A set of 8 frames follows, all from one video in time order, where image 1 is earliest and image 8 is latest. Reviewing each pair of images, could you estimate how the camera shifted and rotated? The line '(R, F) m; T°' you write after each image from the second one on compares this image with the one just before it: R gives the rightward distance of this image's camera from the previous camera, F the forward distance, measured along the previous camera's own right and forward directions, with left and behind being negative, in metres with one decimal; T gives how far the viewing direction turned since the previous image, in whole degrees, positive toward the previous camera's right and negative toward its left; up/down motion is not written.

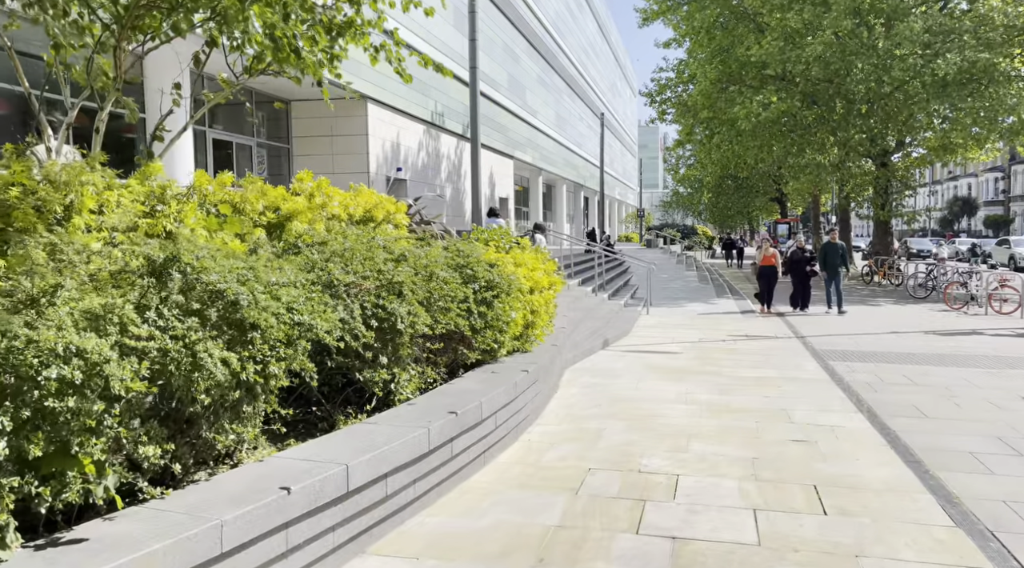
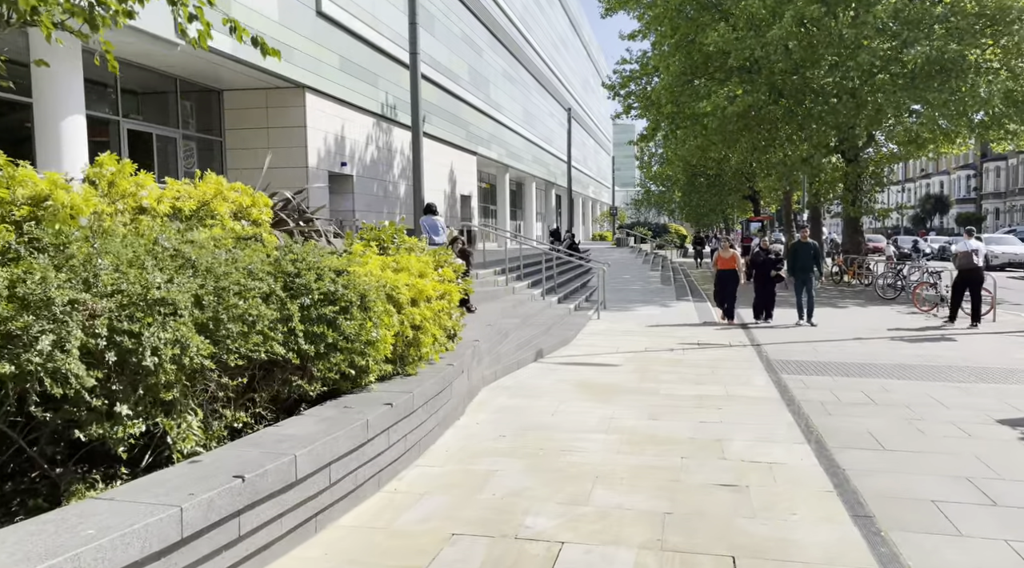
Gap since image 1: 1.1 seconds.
(+0.7, +1.1) m; +1°
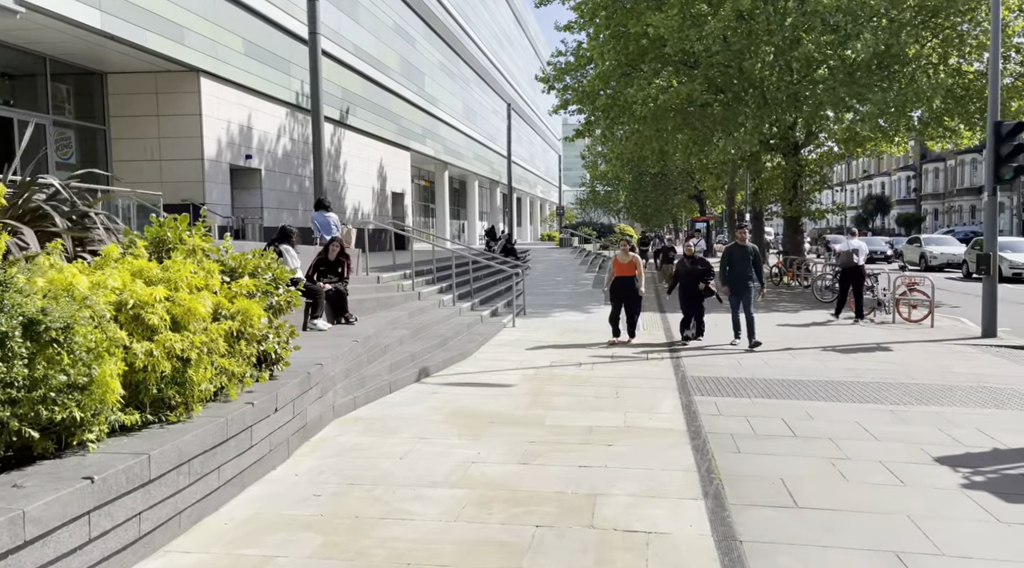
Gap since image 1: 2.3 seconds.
(+0.8, +1.3) m; +3°
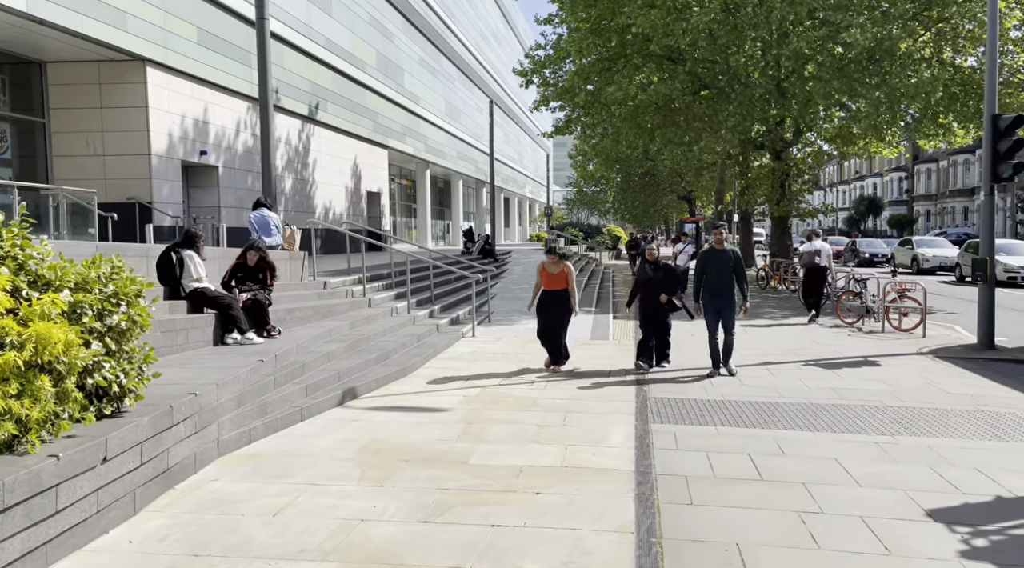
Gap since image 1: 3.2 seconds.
(+0.5, +1.0) m; 0°
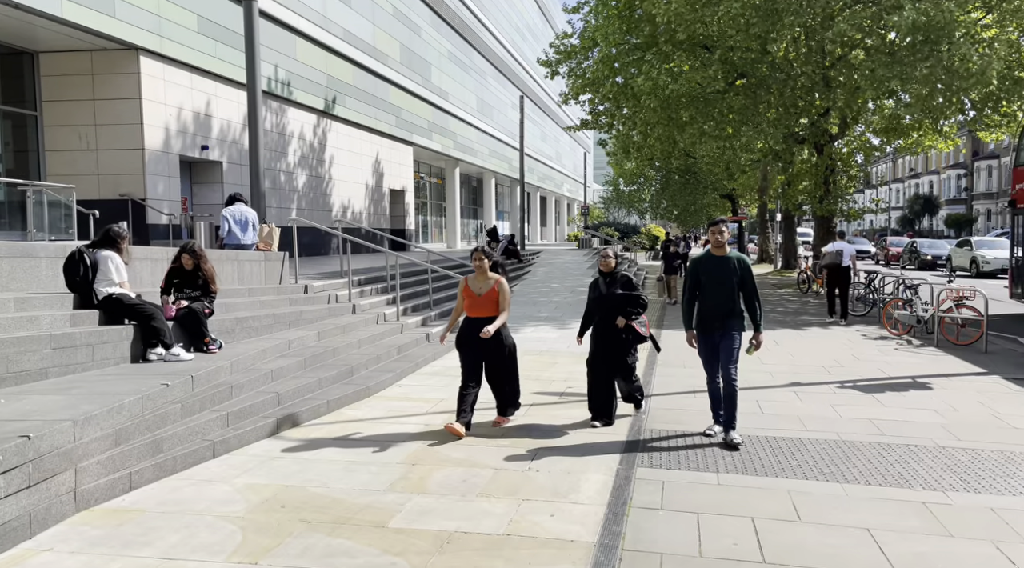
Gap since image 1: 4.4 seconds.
(+0.6, +1.3) m; -3°
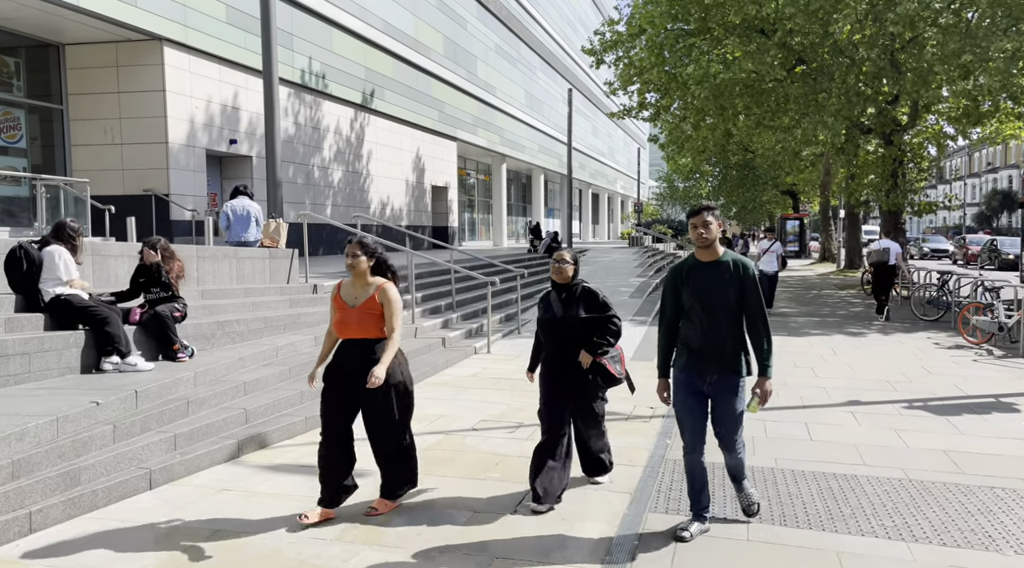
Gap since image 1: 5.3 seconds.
(+0.4, +1.0) m; -4°
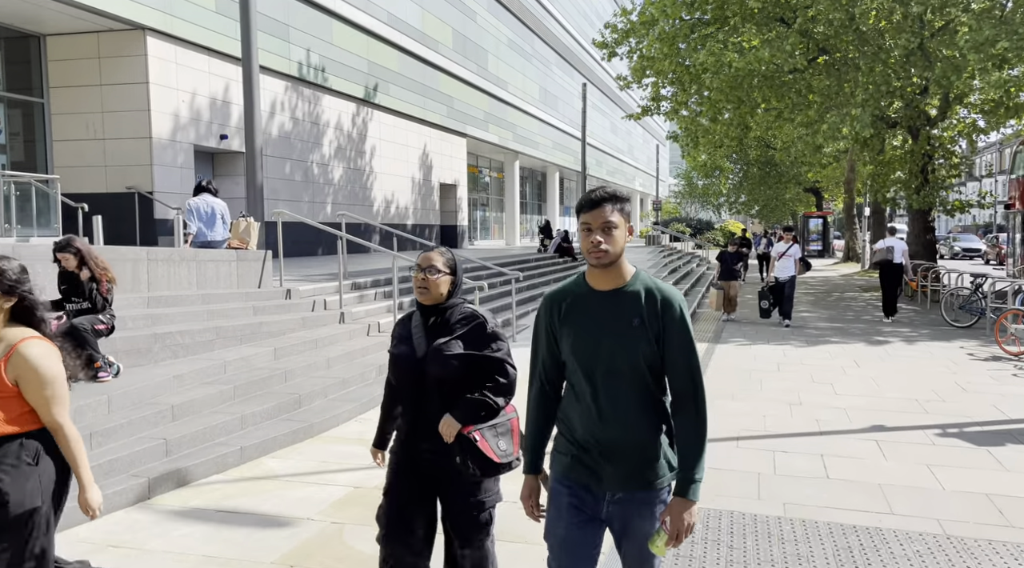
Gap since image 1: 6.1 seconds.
(+0.4, +0.9) m; -1°
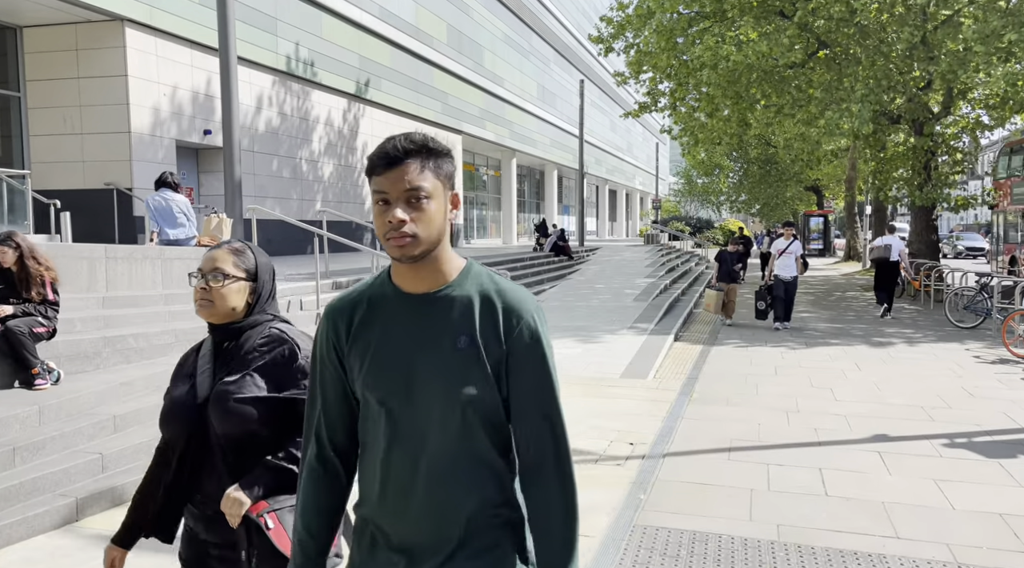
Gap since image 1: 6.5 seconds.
(+0.2, +0.4) m; 0°
